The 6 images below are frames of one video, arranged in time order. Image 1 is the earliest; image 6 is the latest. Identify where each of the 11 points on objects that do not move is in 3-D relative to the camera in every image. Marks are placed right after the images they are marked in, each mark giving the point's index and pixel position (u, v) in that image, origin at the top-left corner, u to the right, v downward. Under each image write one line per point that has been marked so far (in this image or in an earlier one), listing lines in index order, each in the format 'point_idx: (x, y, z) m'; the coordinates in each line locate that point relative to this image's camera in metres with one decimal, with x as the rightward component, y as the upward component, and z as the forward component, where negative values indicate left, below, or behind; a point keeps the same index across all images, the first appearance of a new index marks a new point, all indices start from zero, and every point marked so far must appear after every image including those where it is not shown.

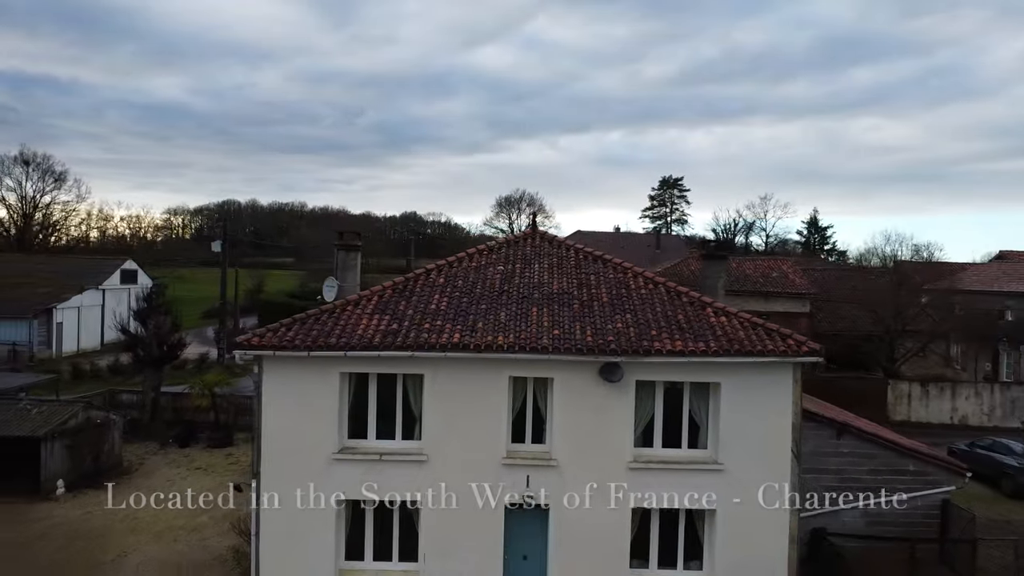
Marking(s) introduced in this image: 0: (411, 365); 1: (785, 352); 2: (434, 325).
0: (-1.5, -1.2, +10.4) m
1: (+4.0, -0.9, +10.1) m
2: (-1.2, -0.6, +10.7) m
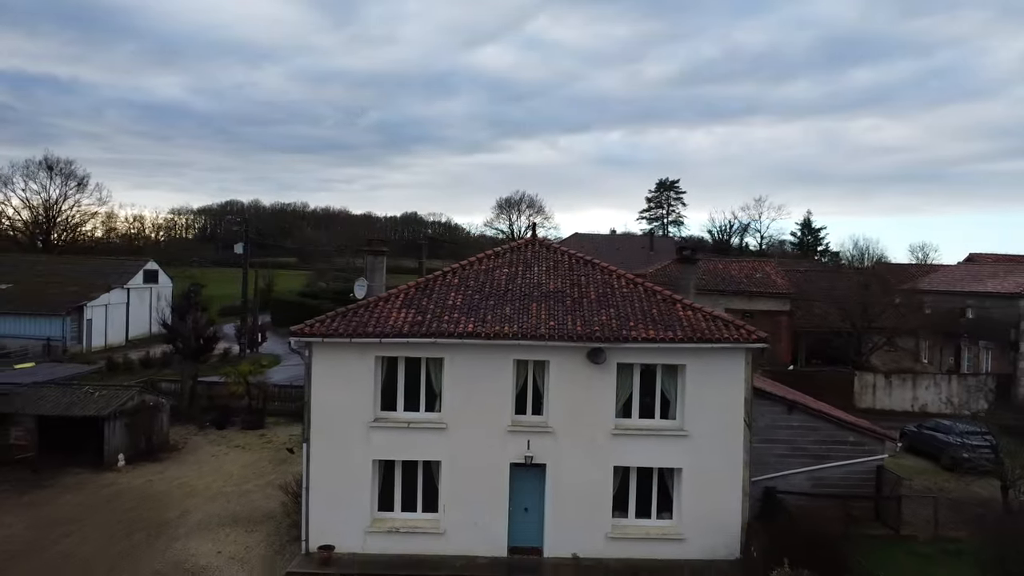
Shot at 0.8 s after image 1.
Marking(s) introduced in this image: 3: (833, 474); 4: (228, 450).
0: (-1.5, -1.2, +12.8) m
1: (+4.1, -0.9, +12.4) m
2: (-1.2, -0.5, +13.0) m
3: (+6.7, -3.9, +14.3) m
4: (-8.1, -4.6, +19.6) m
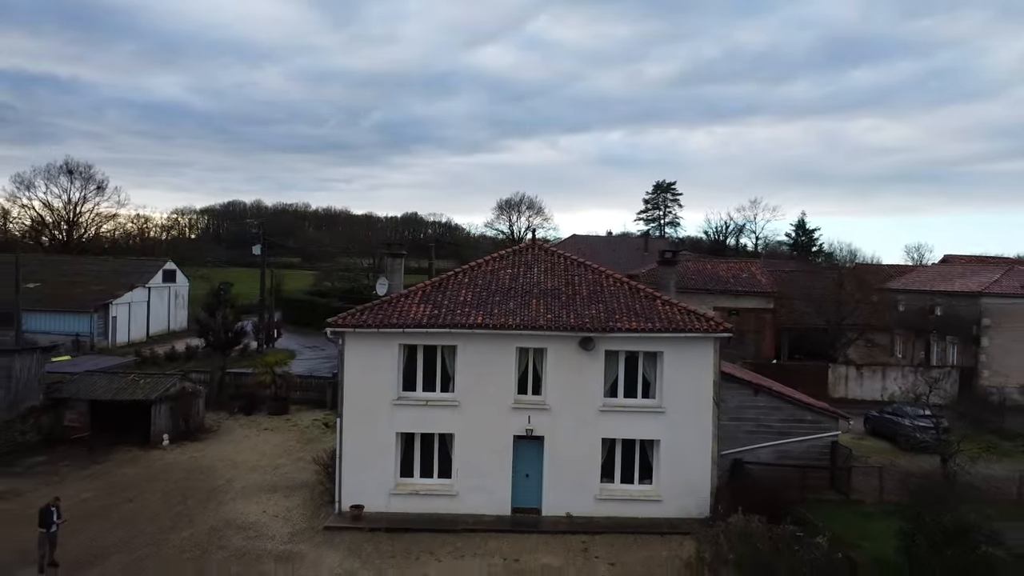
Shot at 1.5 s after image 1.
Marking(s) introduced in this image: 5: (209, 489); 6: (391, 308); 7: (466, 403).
0: (-1.4, -1.1, +14.9) m
1: (+4.2, -0.9, +14.6) m
2: (-1.1, -0.5, +15.2) m
3: (+6.8, -3.9, +16.5) m
4: (-8.1, -4.6, +21.7) m
5: (-7.4, -4.9, +16.7) m
6: (-2.7, -0.4, +15.4) m
7: (-1.0, -2.5, +14.9) m
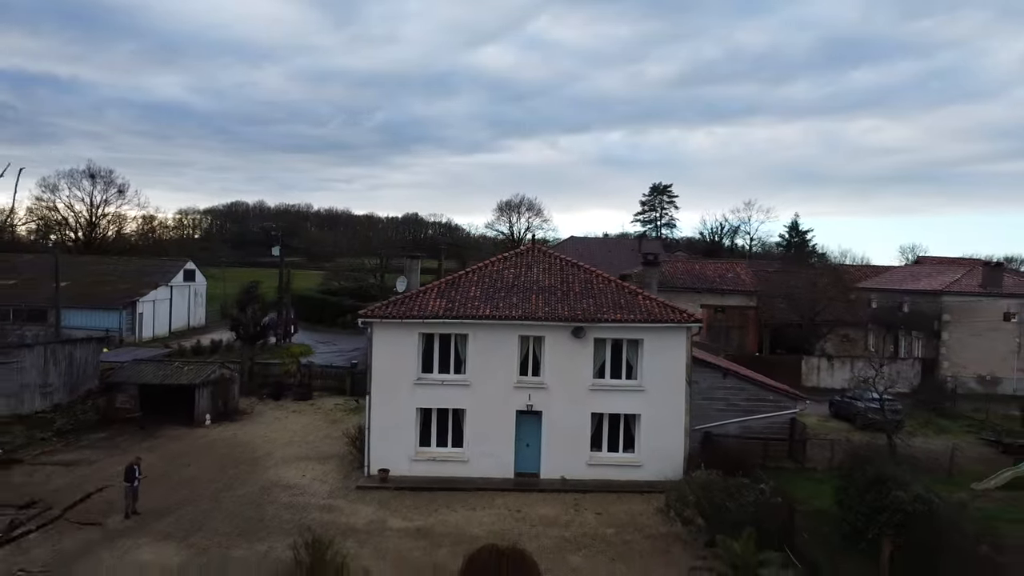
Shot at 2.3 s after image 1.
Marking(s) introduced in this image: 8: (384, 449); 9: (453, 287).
0: (-1.3, -1.0, +17.5) m
1: (+4.2, -0.8, +17.2) m
2: (-1.0, -0.4, +17.8) m
3: (+6.9, -3.8, +19.1) m
4: (-8.0, -4.5, +24.4) m
5: (-7.3, -4.8, +19.3) m
6: (-2.6, -0.4, +18.0) m
7: (-0.9, -2.4, +17.5) m
8: (-3.3, -4.1, +17.6) m
9: (-1.6, 0.0, +18.7) m
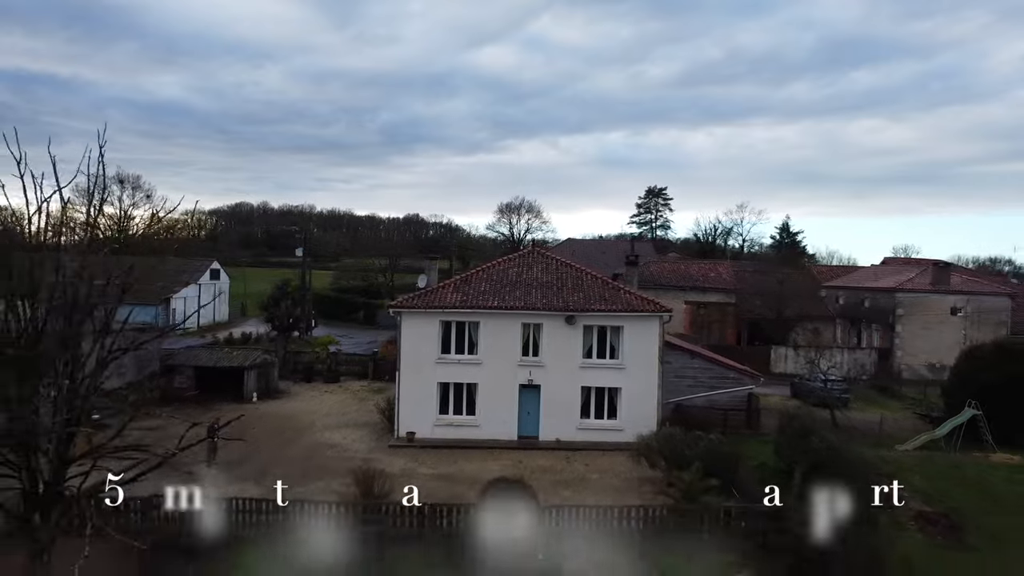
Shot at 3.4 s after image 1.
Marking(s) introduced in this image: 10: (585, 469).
0: (-1.2, -0.9, +21.3) m
1: (+4.4, -0.7, +21.0) m
2: (-0.9, -0.3, +21.6) m
3: (+7.0, -3.7, +22.9) m
4: (-7.9, -4.4, +28.2) m
5: (-7.2, -4.7, +23.1) m
6: (-2.5, -0.2, +21.8) m
7: (-0.8, -2.3, +21.3) m
8: (-3.2, -4.0, +21.4) m
9: (-1.5, +0.2, +22.5) m
10: (+2.0, -4.9, +18.7) m
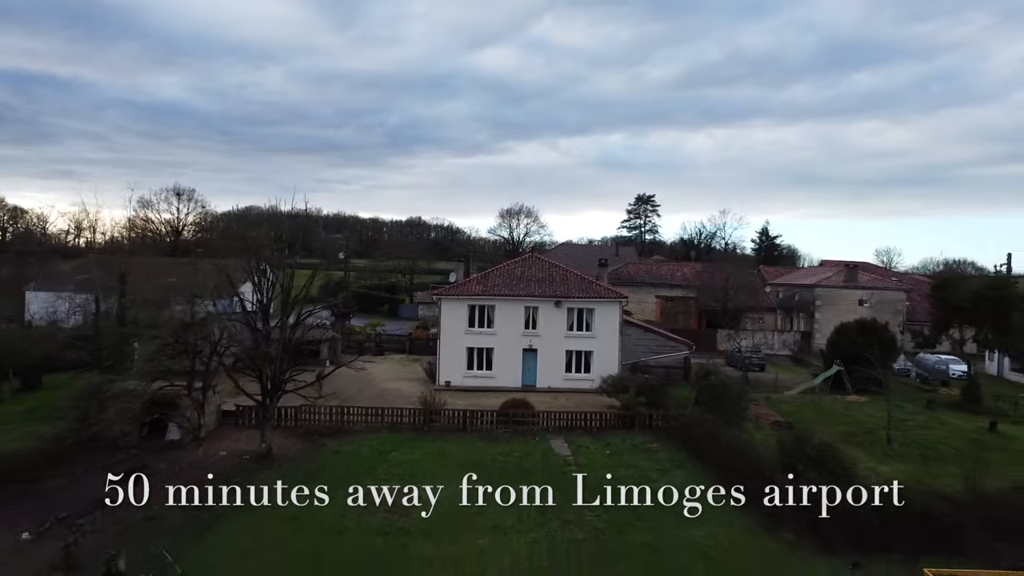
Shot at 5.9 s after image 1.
0: (-0.9, -0.6, +30.9) m
1: (+4.6, -0.4, +30.5) m
2: (-0.6, 0.0, +31.2) m
3: (+7.3, -3.4, +32.4) m
4: (-7.6, -4.1, +37.7) m
5: (-6.9, -4.4, +32.6) m
6: (-2.3, 0.0, +31.4) m
7: (-0.5, -2.0, +30.9) m
8: (-2.9, -3.7, +30.9) m
9: (-1.2, +0.4, +32.1) m
10: (+2.3, -4.7, +28.2) m
